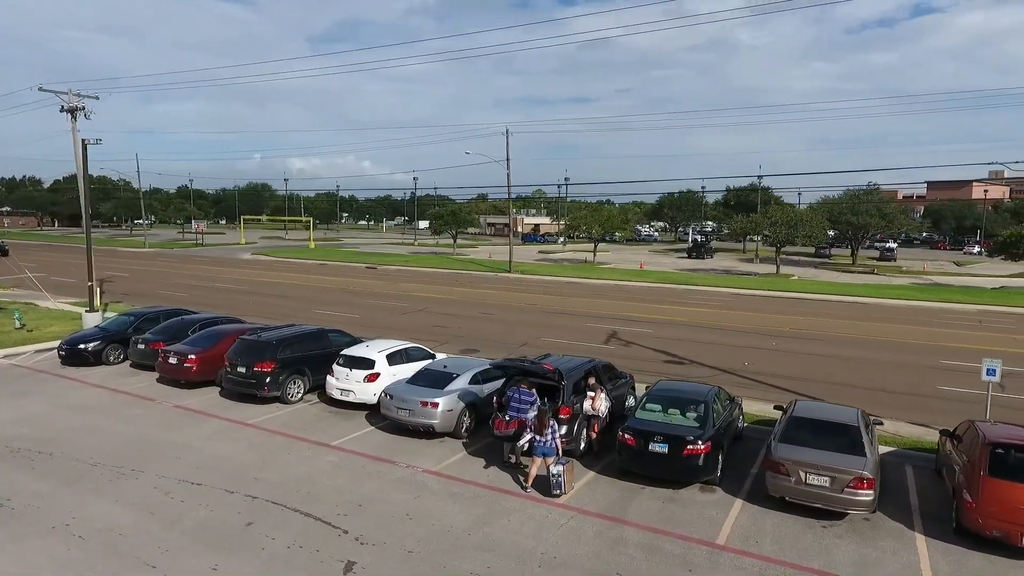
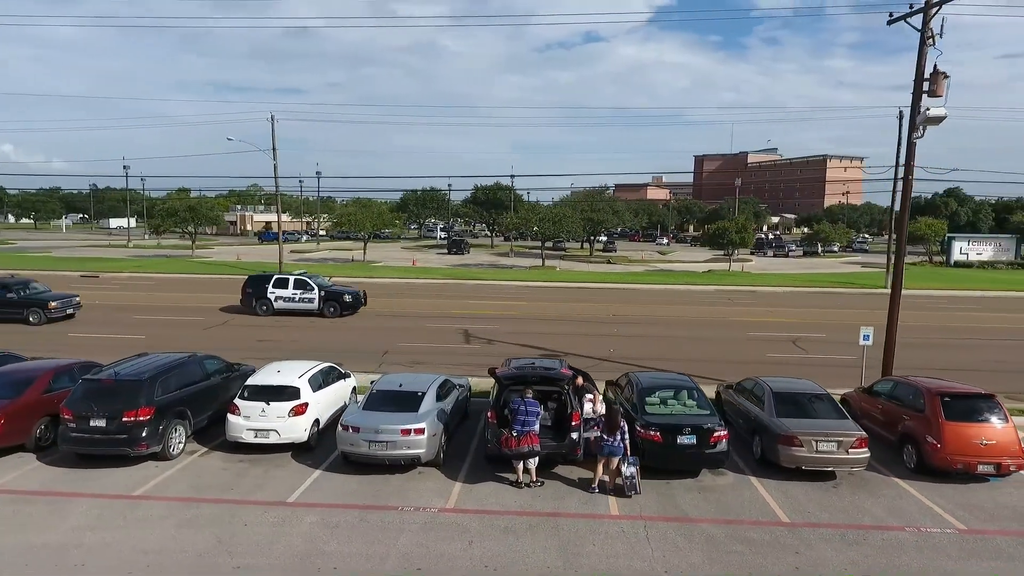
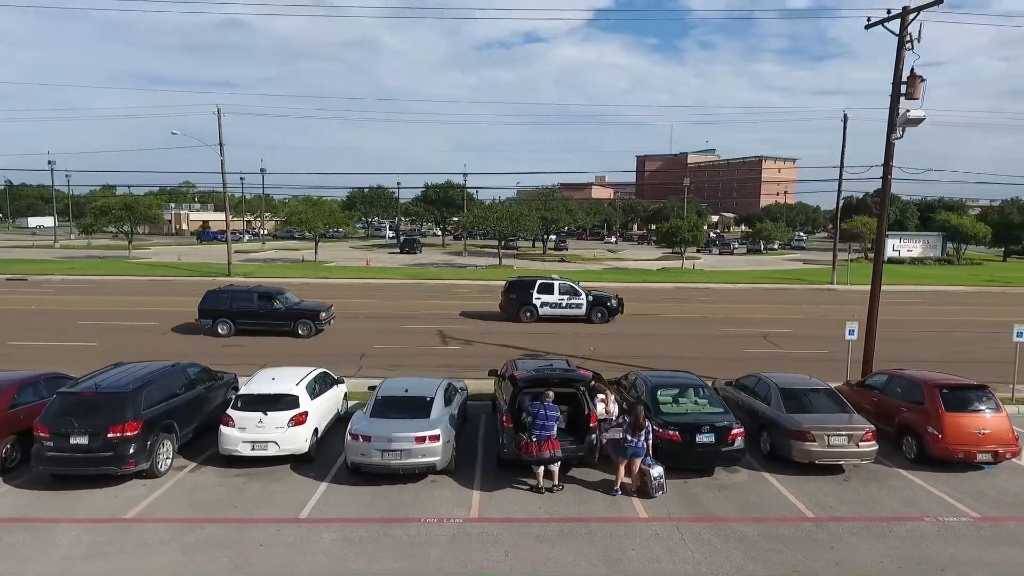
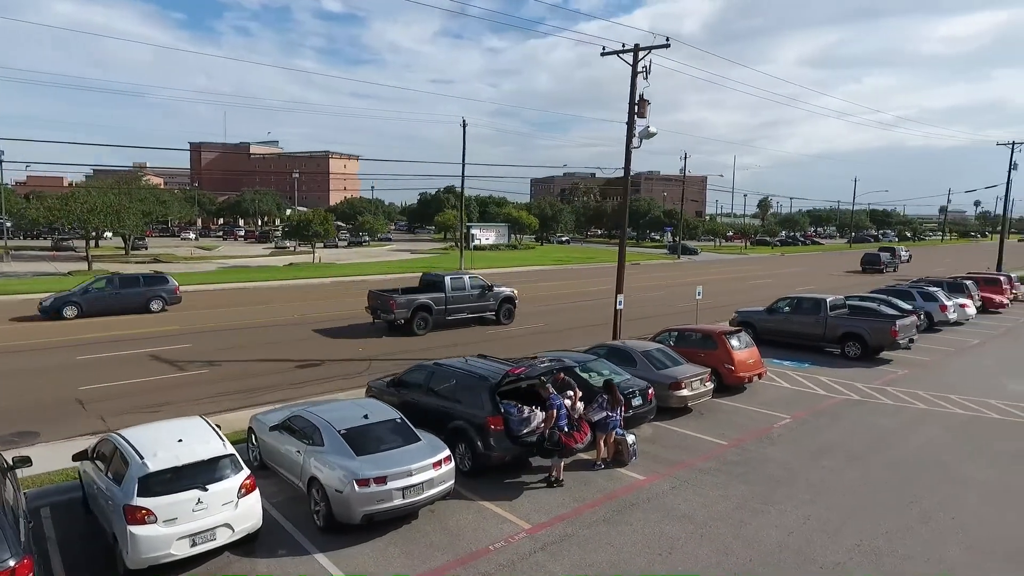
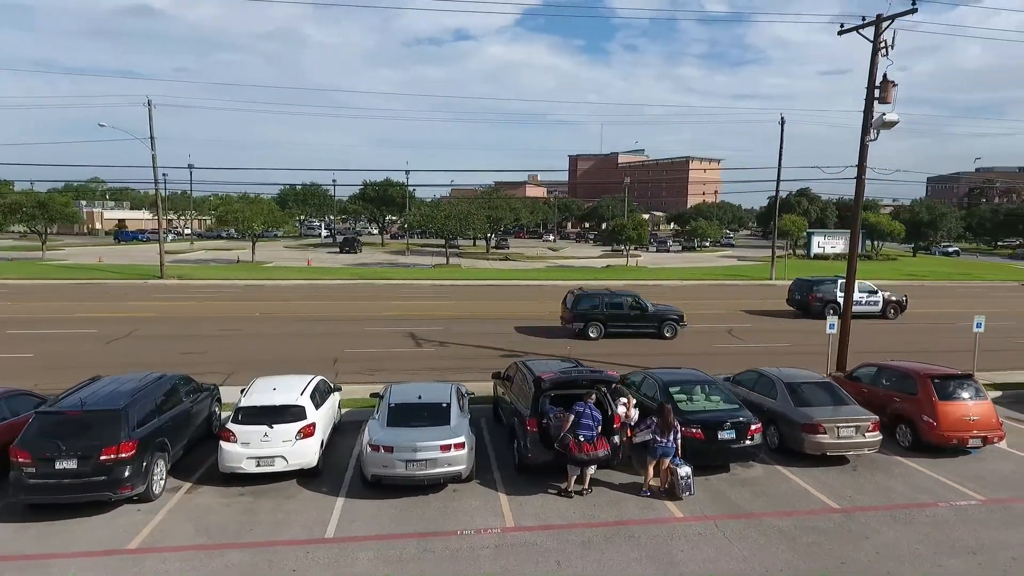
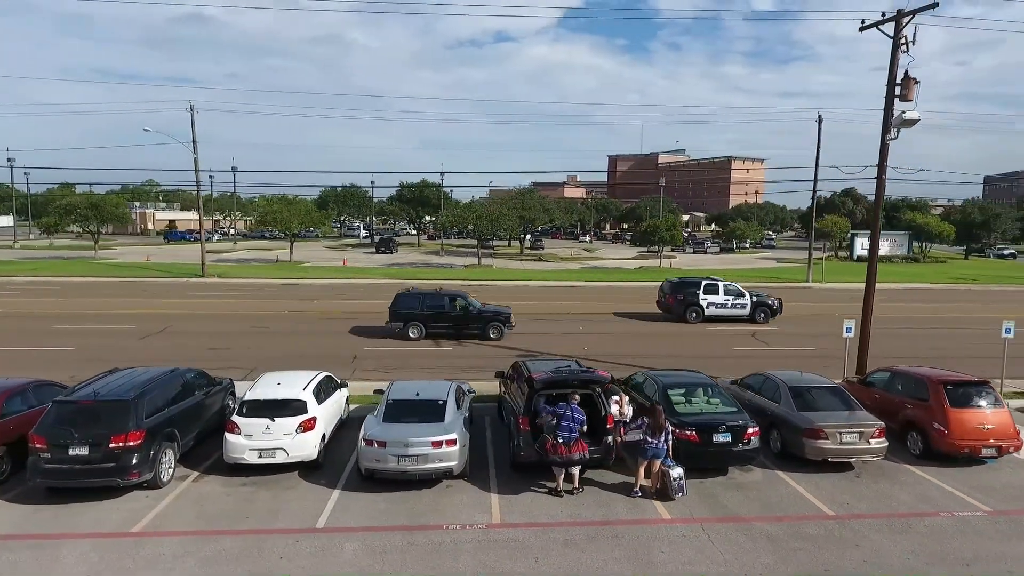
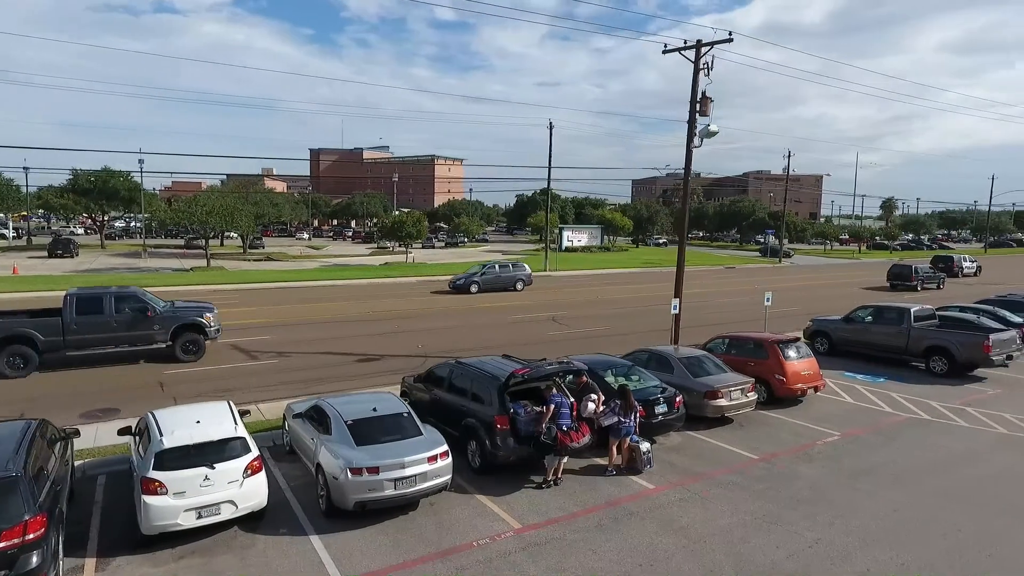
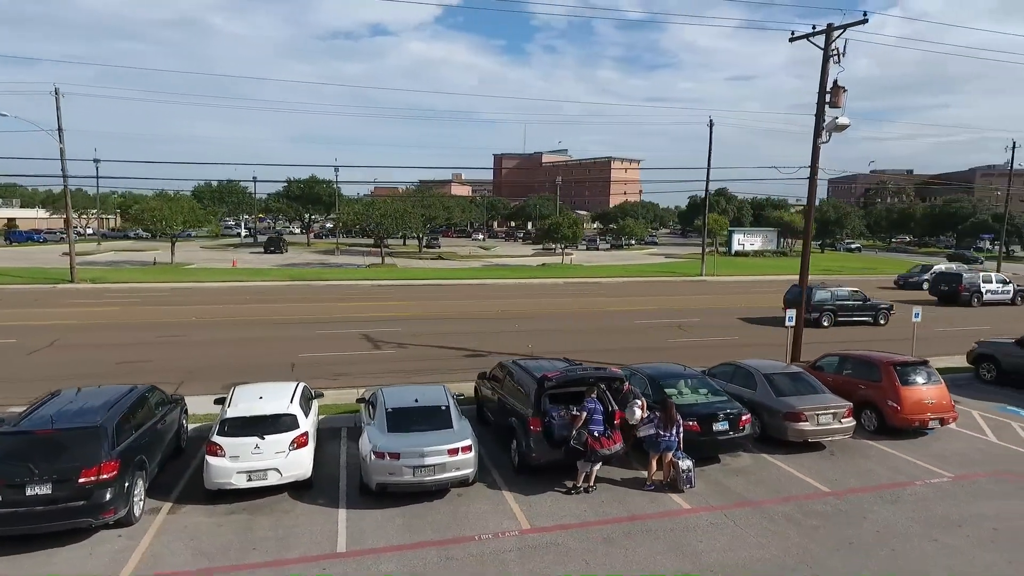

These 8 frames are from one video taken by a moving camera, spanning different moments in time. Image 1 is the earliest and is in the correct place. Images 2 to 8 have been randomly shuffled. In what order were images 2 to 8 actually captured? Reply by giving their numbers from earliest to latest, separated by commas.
2, 3, 6, 5, 8, 7, 4
